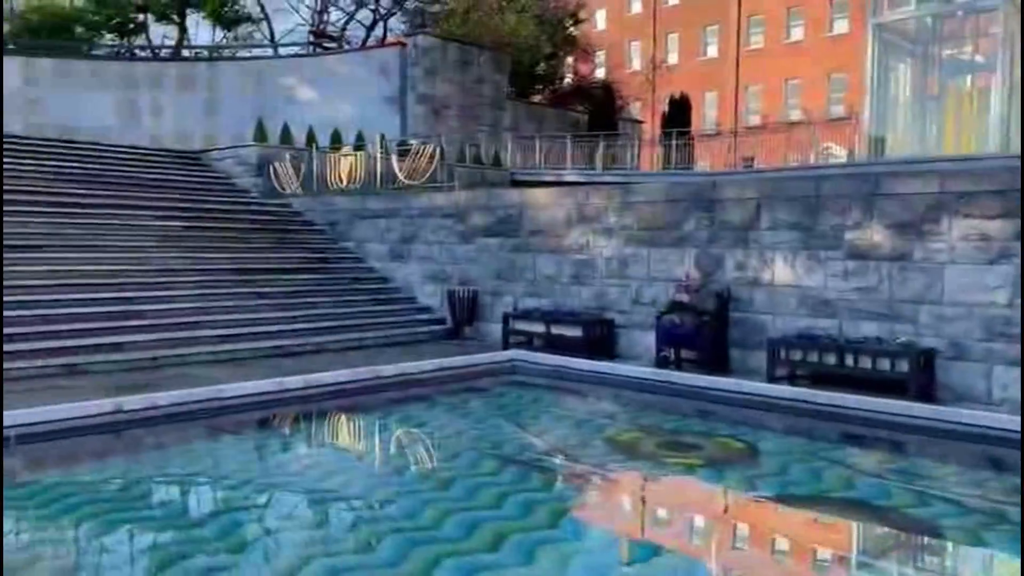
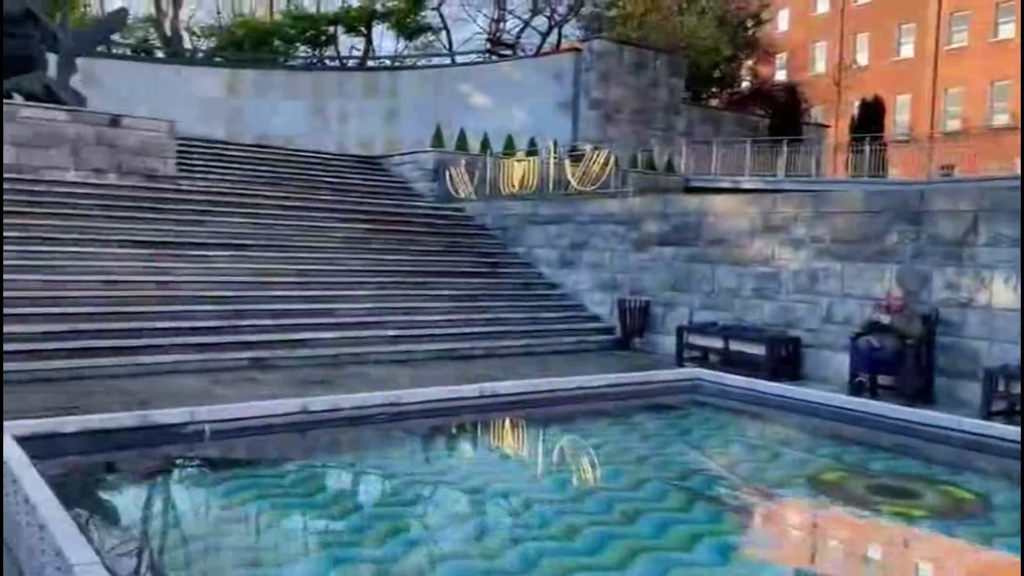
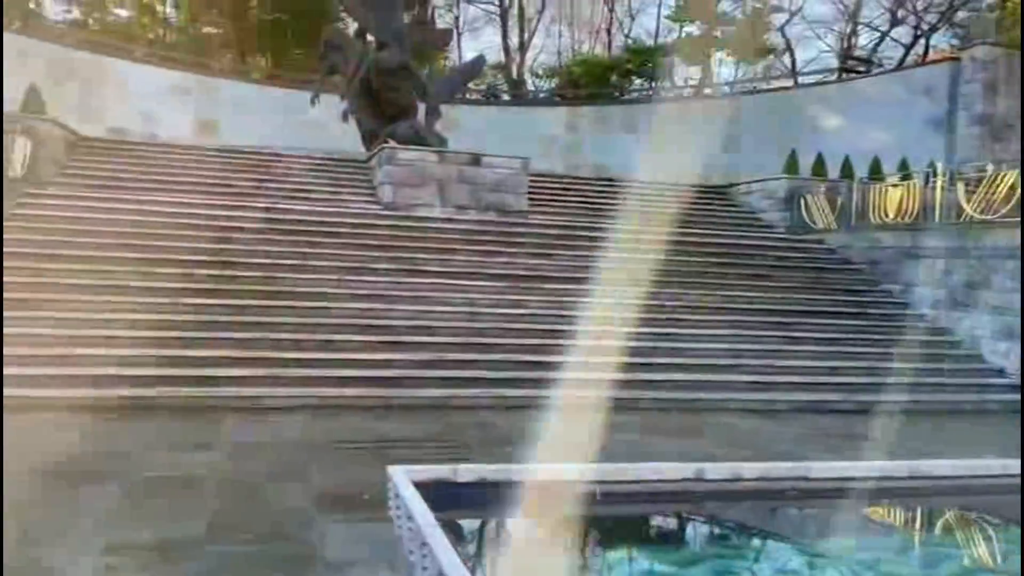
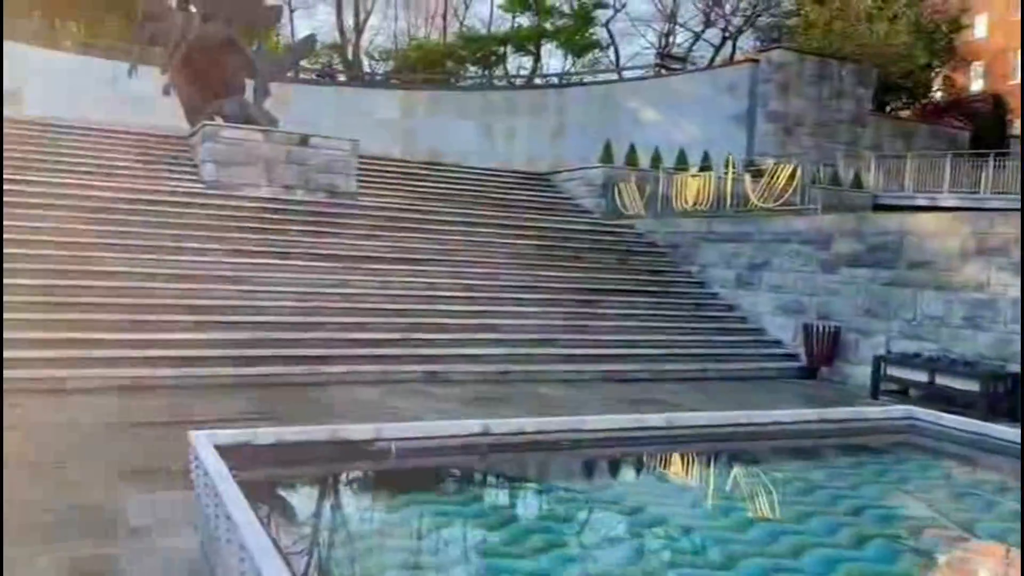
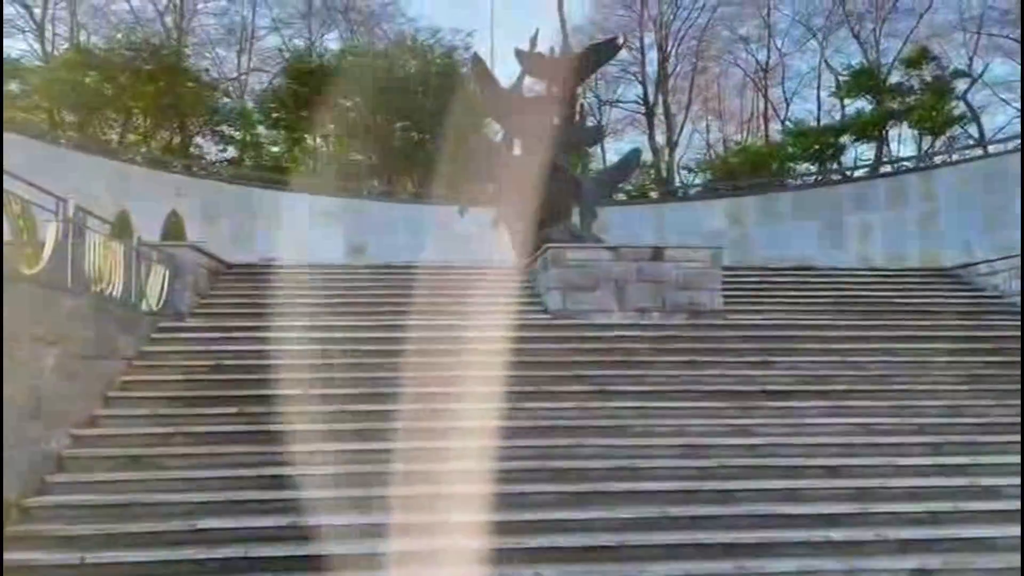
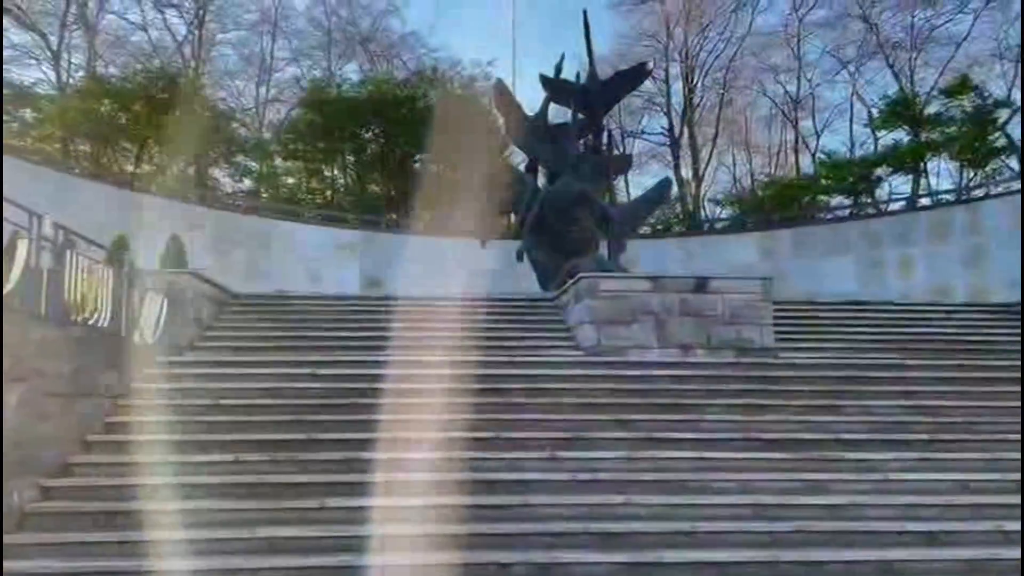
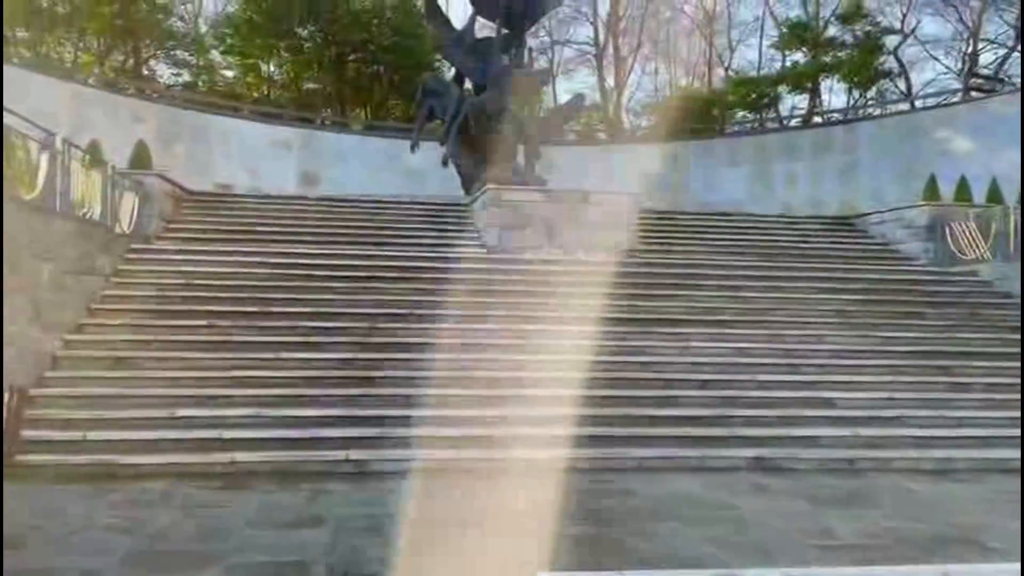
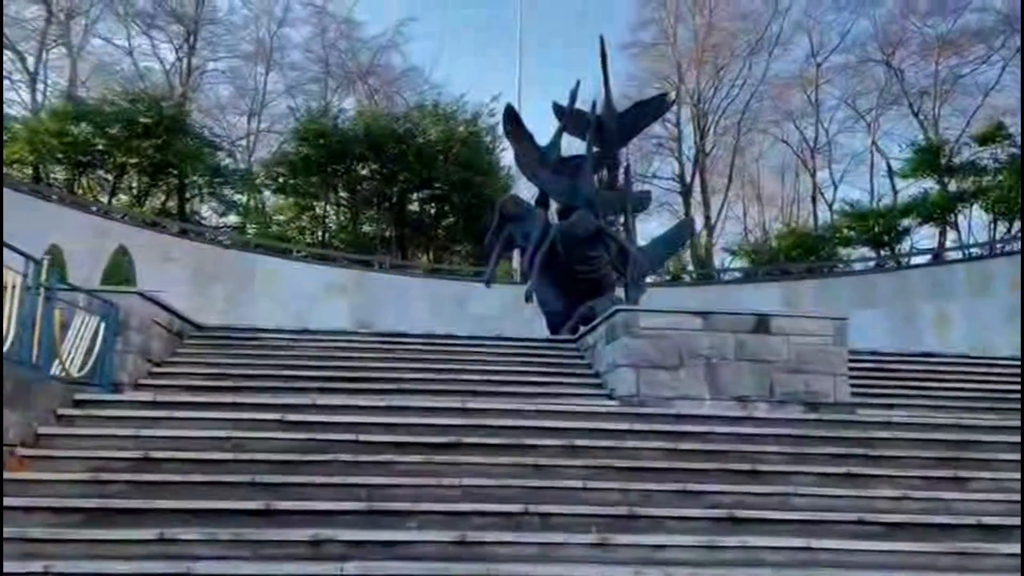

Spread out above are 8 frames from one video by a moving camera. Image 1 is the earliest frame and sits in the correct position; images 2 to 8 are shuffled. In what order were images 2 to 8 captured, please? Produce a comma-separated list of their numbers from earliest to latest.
2, 4, 3, 7, 5, 6, 8
